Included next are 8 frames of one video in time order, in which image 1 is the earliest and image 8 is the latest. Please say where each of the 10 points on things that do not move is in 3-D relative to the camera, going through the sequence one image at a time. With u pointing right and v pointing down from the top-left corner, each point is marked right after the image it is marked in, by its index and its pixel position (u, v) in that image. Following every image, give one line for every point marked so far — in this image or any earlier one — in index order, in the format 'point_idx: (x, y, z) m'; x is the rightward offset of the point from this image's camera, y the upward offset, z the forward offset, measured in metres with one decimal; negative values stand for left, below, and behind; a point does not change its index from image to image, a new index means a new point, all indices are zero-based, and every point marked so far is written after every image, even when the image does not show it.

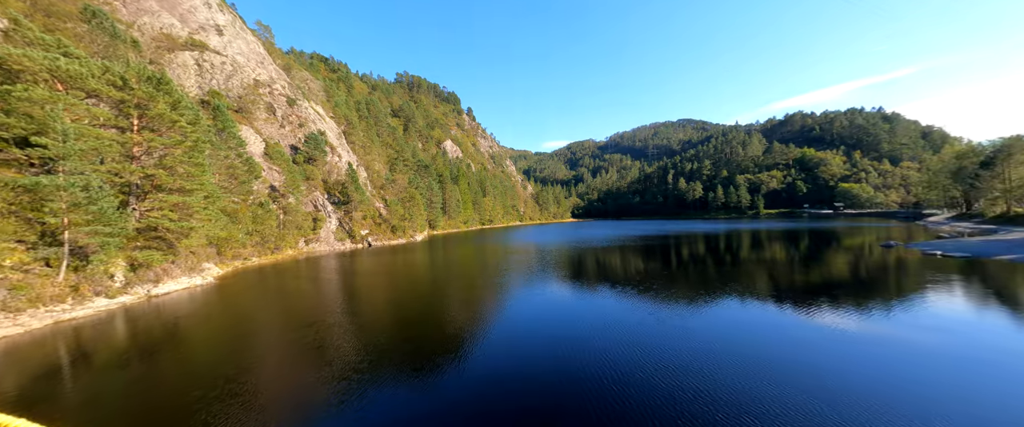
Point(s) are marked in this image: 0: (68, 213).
0: (-24.3, +0.1, +20.1) m
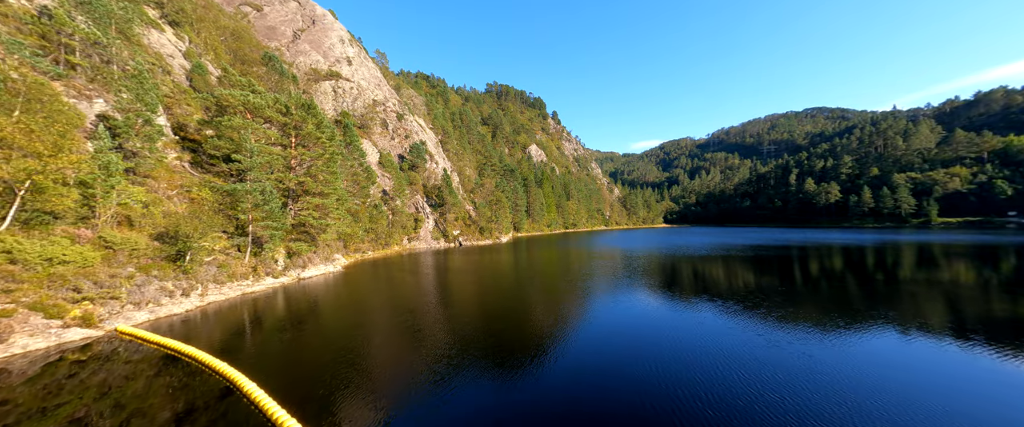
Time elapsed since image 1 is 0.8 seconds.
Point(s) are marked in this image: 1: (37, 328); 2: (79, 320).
0: (-18.7, +0.2, +26.3) m
1: (-19.5, -4.6, +15.3) m
2: (-19.3, -4.7, +16.4) m
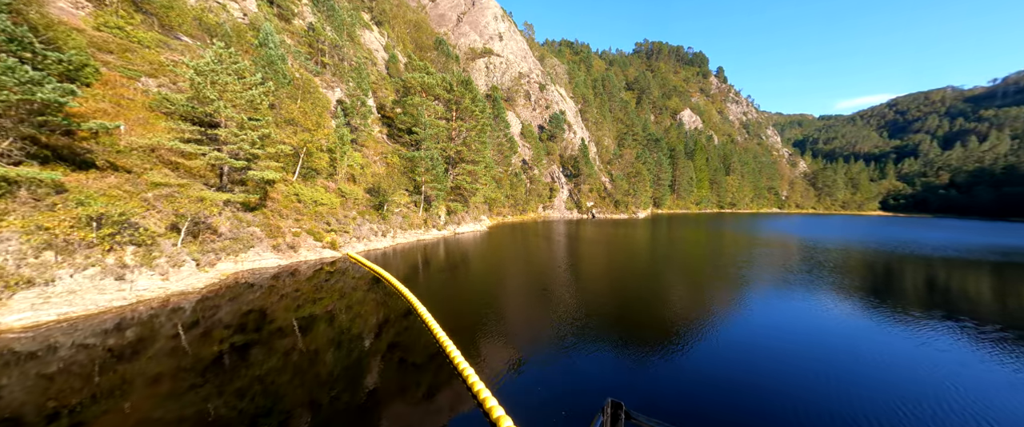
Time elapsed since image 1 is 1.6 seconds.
0: (-7.7, +3.5, +32.3) m
1: (-12.5, -2.0, +22.7) m
2: (-11.9, -2.0, +23.7) m
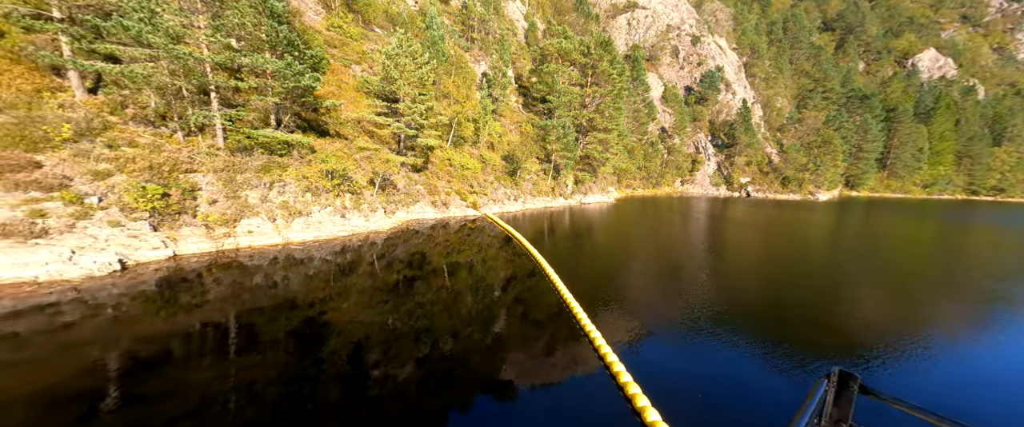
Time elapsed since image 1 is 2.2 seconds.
0: (+4.1, +6.4, +33.2) m
1: (-3.9, +0.7, +26.2) m
2: (-3.0, +0.7, +26.9) m
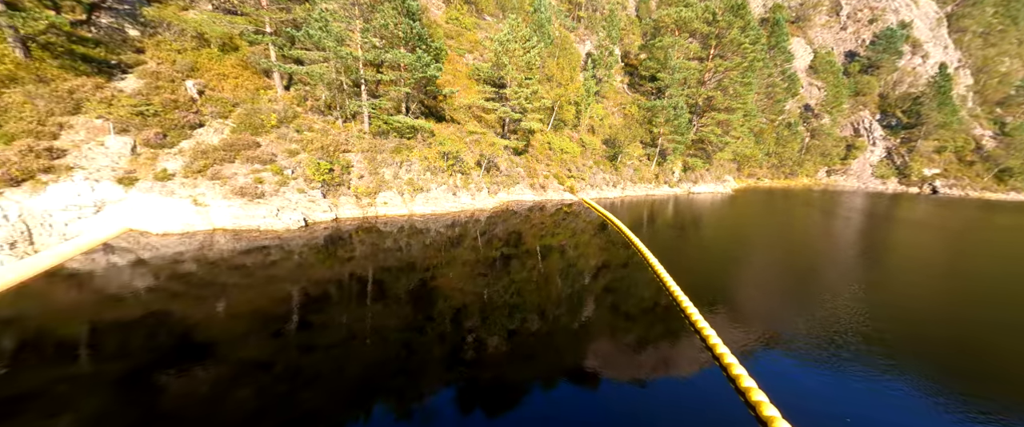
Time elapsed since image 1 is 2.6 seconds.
0: (+12.8, +7.4, +31.0) m
1: (+3.1, +1.9, +26.6) m
2: (+4.1, +1.9, +27.1) m
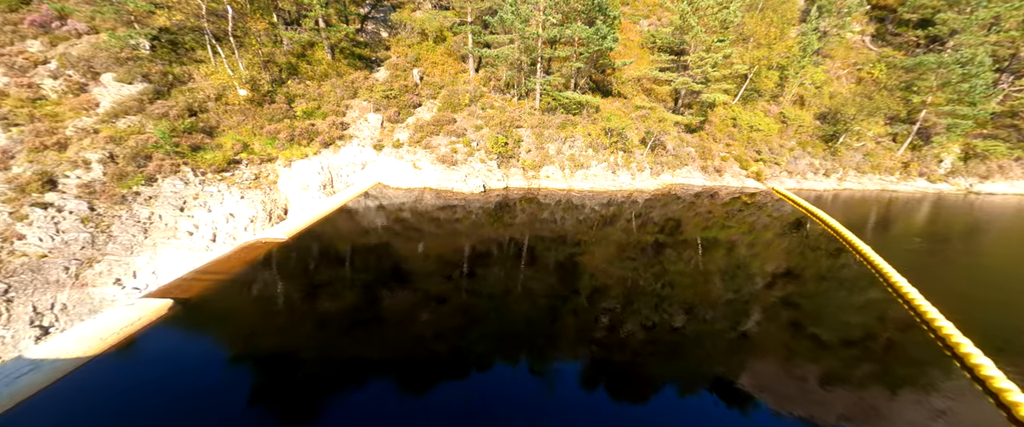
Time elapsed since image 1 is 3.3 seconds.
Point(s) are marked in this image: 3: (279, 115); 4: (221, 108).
0: (+25.1, +7.1, +22.4) m
1: (+13.9, +2.7, +22.9) m
2: (+15.1, +2.5, +23.0) m
3: (-11.5, +4.9, +18.2) m
4: (-13.8, +5.0, +17.6) m
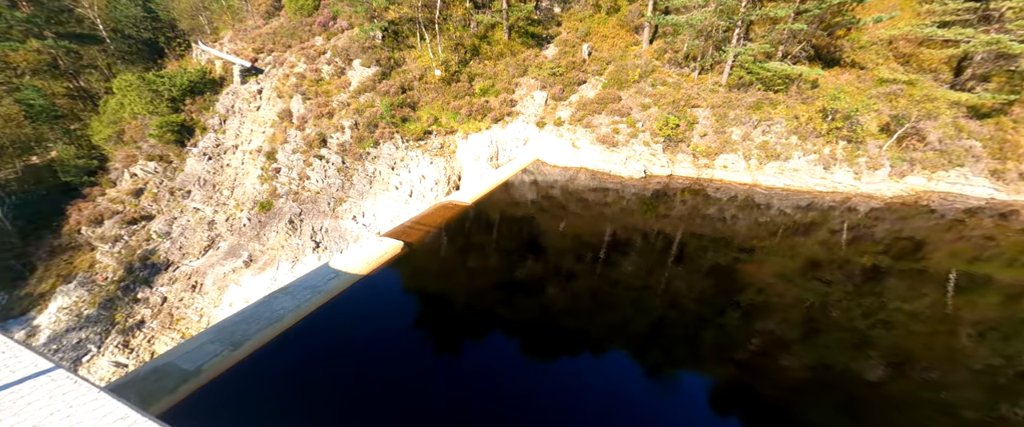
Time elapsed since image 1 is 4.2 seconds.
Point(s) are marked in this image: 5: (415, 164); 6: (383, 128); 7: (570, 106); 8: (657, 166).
0: (+32.3, +4.1, +9.1) m
1: (+21.9, +1.3, +14.5) m
2: (+23.0, +1.0, +14.1) m
3: (-2.7, +6.7, +20.4) m
4: (-5.1, +7.2, +20.8) m
5: (-4.8, +2.4, +17.9) m
6: (-6.5, +4.3, +18.7) m
7: (+3.1, +5.7, +19.4) m
8: (+6.8, +2.3, +17.1) m
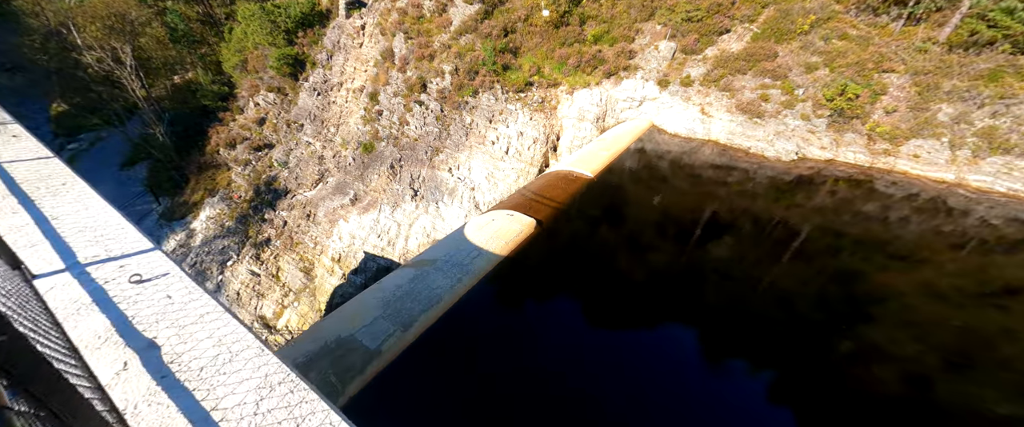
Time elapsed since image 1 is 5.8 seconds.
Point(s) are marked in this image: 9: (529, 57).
0: (+34.7, +0.4, +1.3) m
1: (+25.4, -0.4, +8.9) m
2: (+26.3, -0.8, +8.3) m
3: (+2.9, +8.7, +18.1) m
4: (+0.7, +9.5, +18.7) m
5: (+0.1, +4.4, +16.7) m
6: (-1.3, +6.6, +17.4) m
7: (+8.4, +6.9, +16.2) m
8: (+11.2, +2.8, +13.9) m
9: (+0.8, +7.8, +18.1) m
